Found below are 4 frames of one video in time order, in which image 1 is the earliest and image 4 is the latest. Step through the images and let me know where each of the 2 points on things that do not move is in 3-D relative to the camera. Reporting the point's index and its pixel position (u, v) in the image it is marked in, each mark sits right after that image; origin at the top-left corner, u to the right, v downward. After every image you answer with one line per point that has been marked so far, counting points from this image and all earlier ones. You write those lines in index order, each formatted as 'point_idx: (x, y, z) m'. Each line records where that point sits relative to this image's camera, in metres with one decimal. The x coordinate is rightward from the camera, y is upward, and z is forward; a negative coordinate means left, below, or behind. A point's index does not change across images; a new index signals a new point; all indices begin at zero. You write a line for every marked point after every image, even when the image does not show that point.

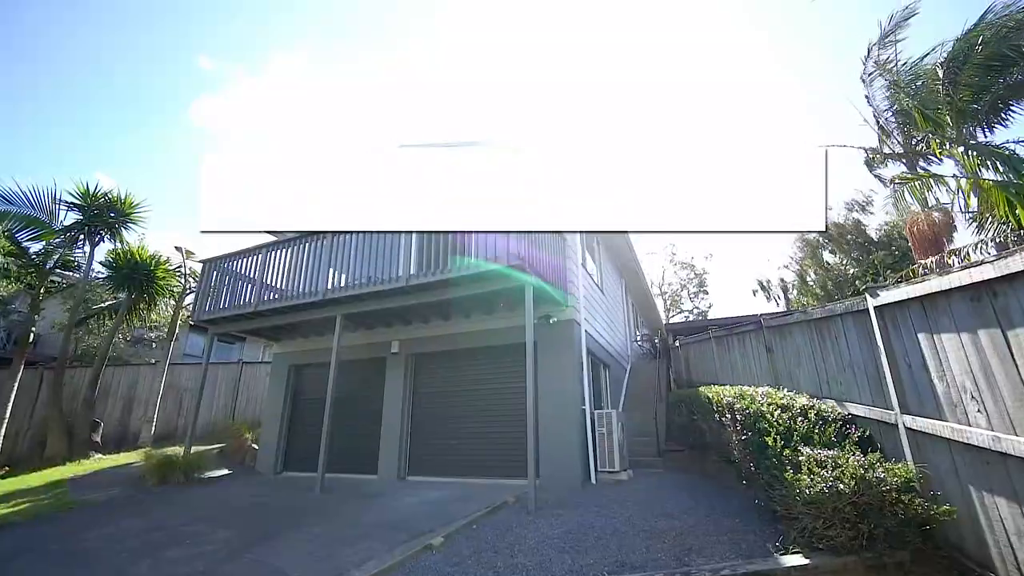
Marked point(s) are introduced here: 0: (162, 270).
0: (-6.9, +0.4, +9.0) m
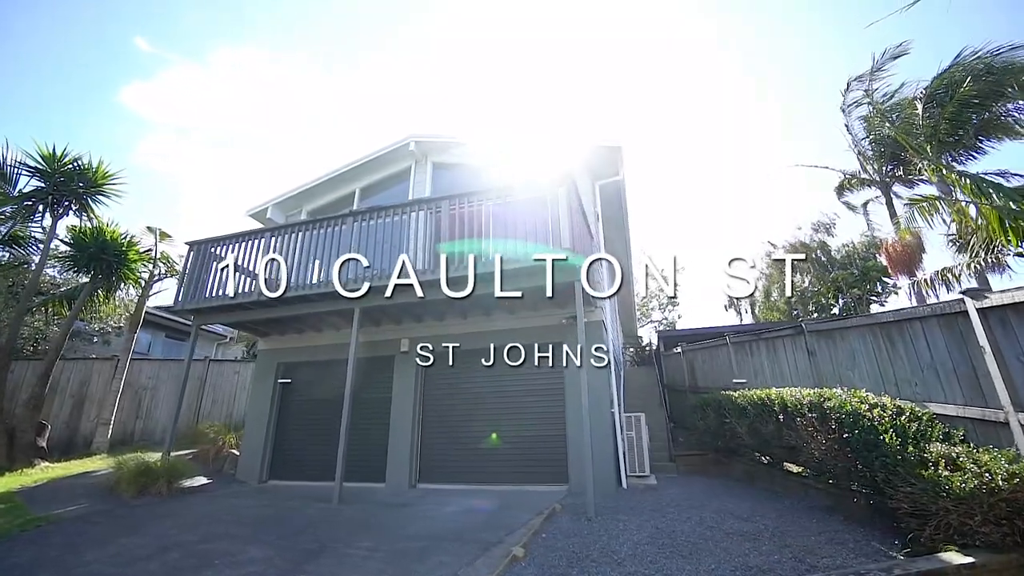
0: (-6.8, +0.7, +8.0) m
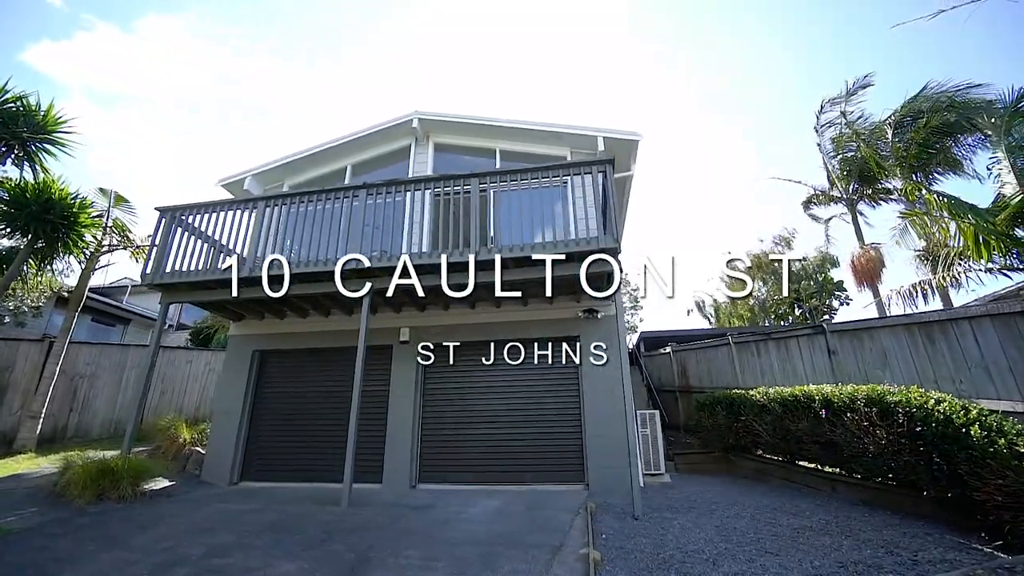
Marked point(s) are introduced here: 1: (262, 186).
0: (-6.7, +1.1, +6.9) m
1: (-4.7, +1.9, +8.3) m
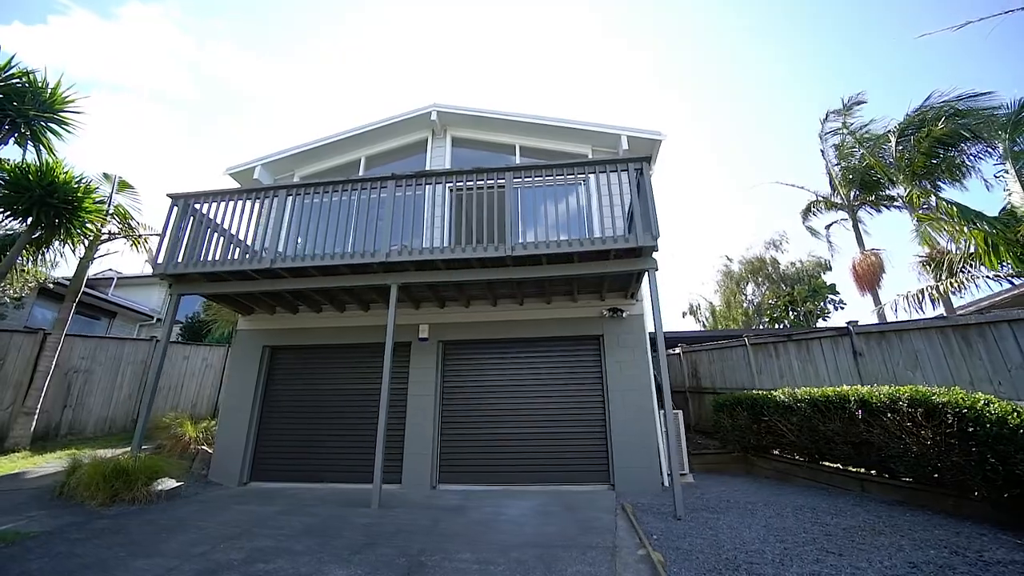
0: (-6.4, +1.2, +6.5) m
1: (-4.4, +2.0, +8.0) m
